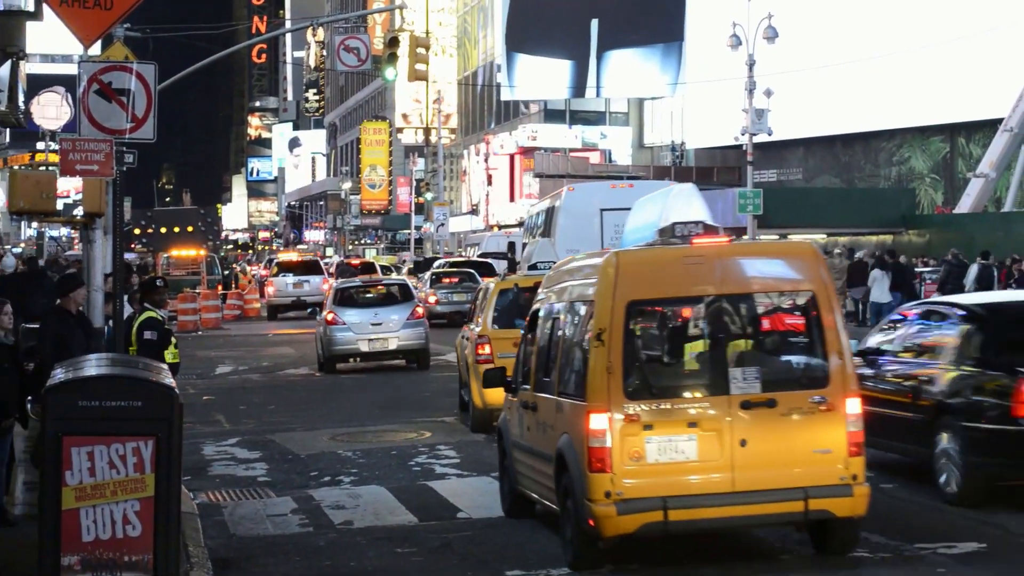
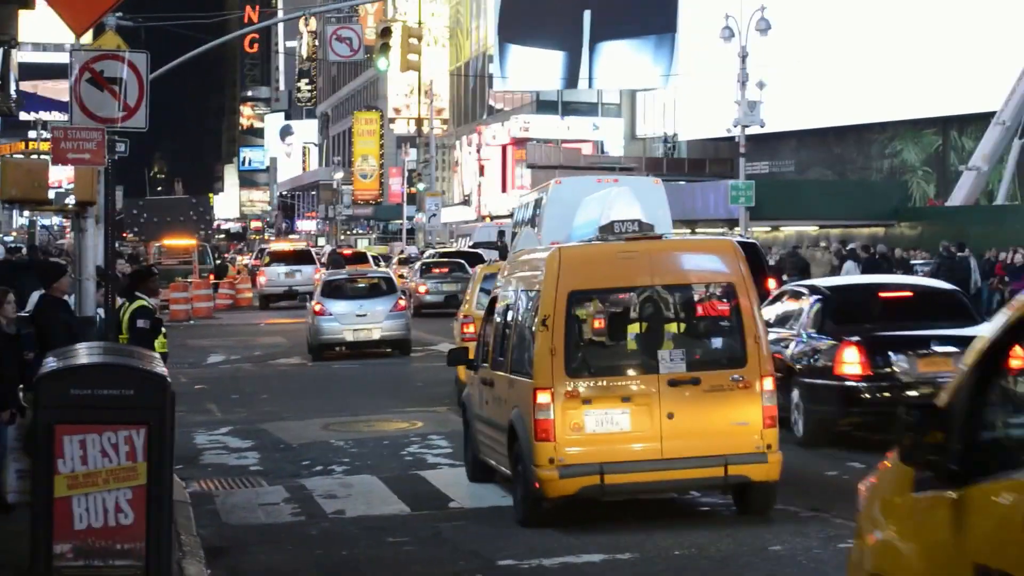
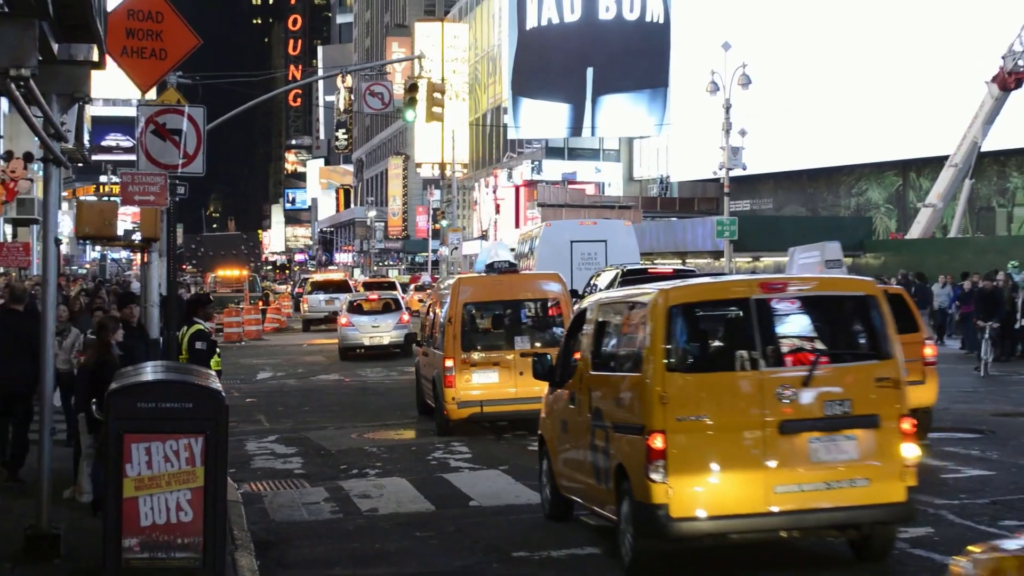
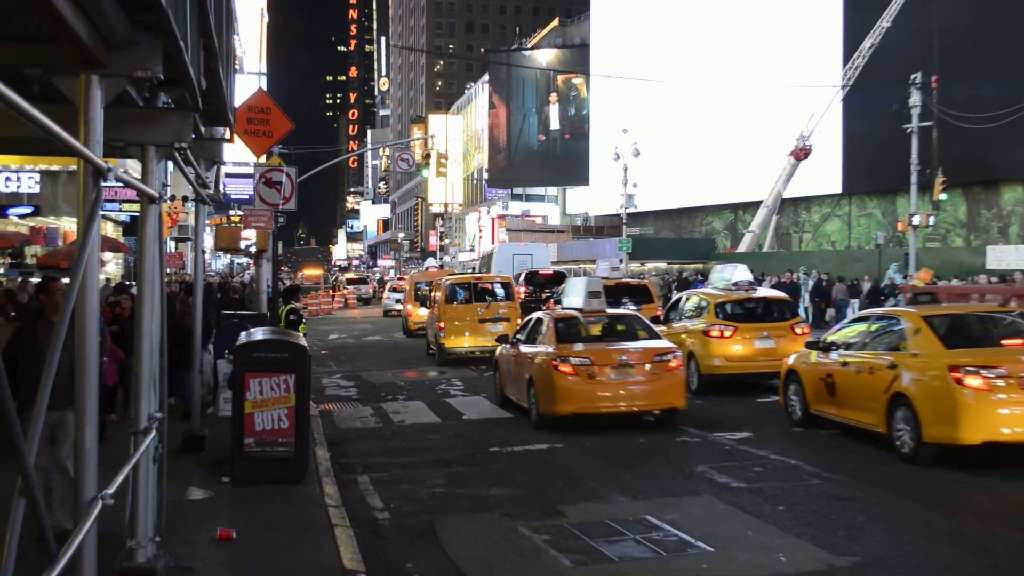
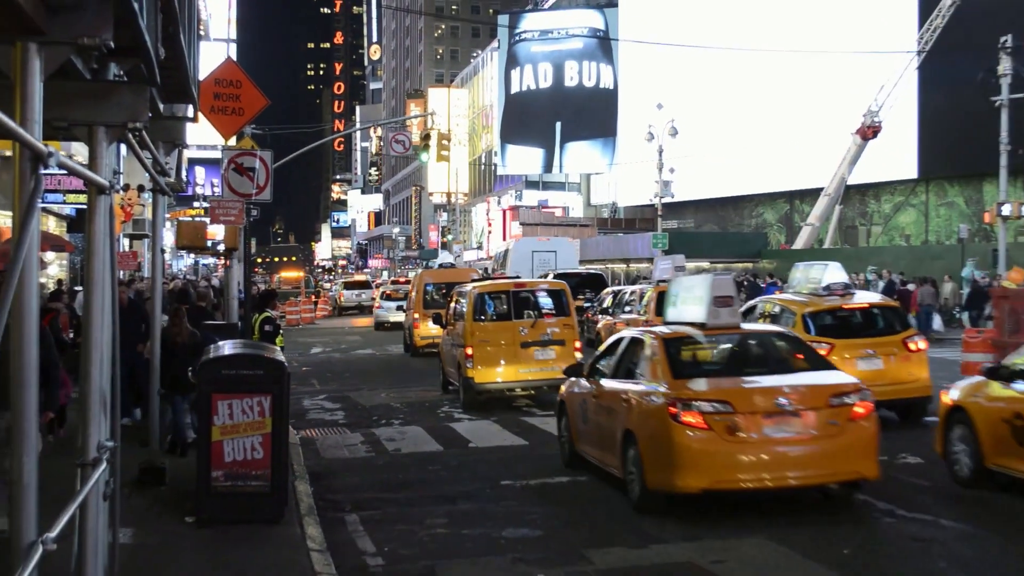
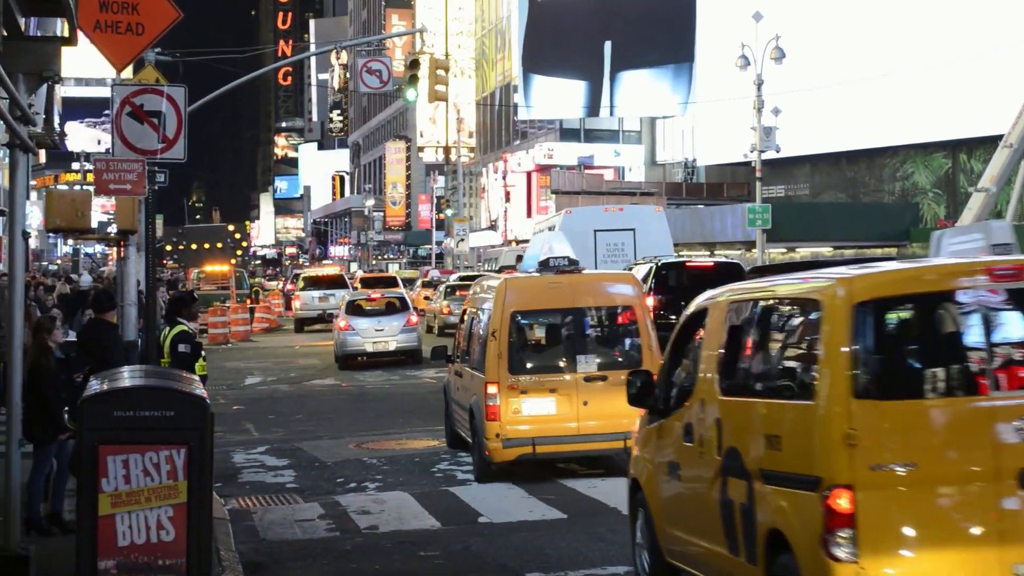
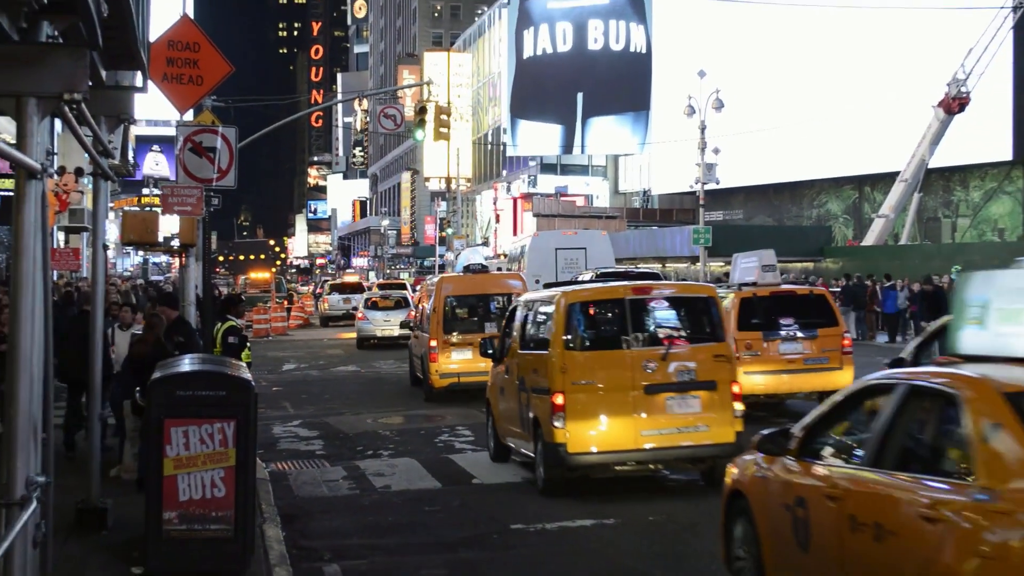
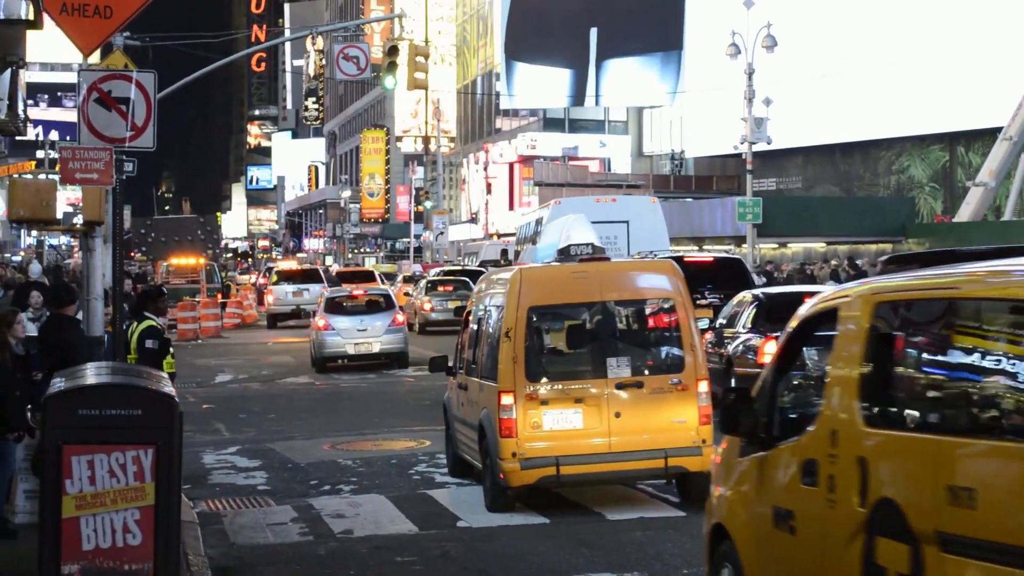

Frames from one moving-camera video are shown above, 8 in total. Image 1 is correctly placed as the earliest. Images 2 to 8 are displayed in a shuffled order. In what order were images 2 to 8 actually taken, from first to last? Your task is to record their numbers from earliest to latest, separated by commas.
2, 8, 6, 3, 7, 5, 4
